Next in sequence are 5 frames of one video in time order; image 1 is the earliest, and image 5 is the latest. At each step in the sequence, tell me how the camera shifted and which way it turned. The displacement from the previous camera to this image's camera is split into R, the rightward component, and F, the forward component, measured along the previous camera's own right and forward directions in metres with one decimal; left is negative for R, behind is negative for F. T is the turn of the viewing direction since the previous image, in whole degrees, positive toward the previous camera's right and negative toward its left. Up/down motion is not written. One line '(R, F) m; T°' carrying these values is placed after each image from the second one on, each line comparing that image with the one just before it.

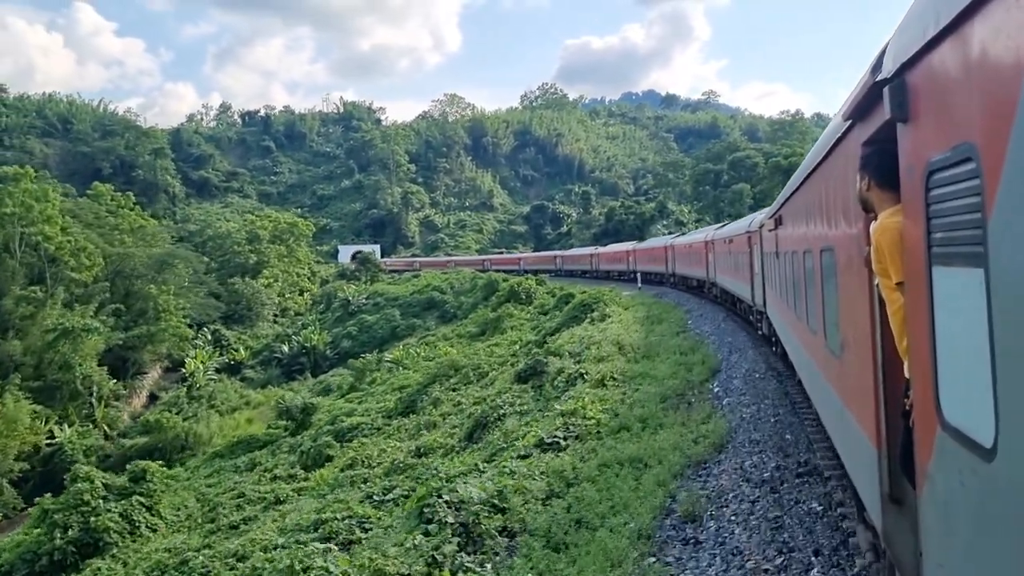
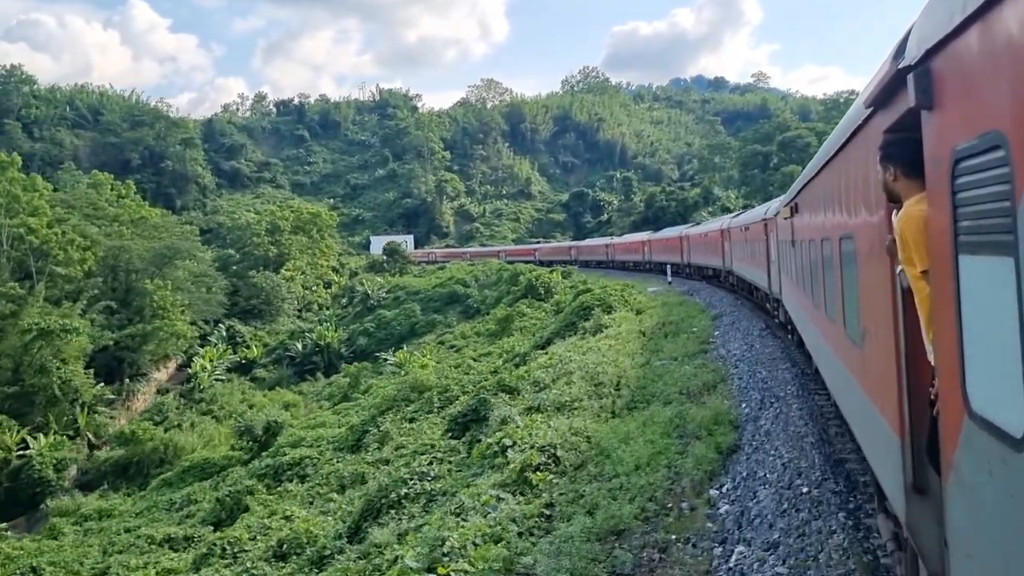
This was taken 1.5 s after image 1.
(+0.9, +2.9) m; -3°
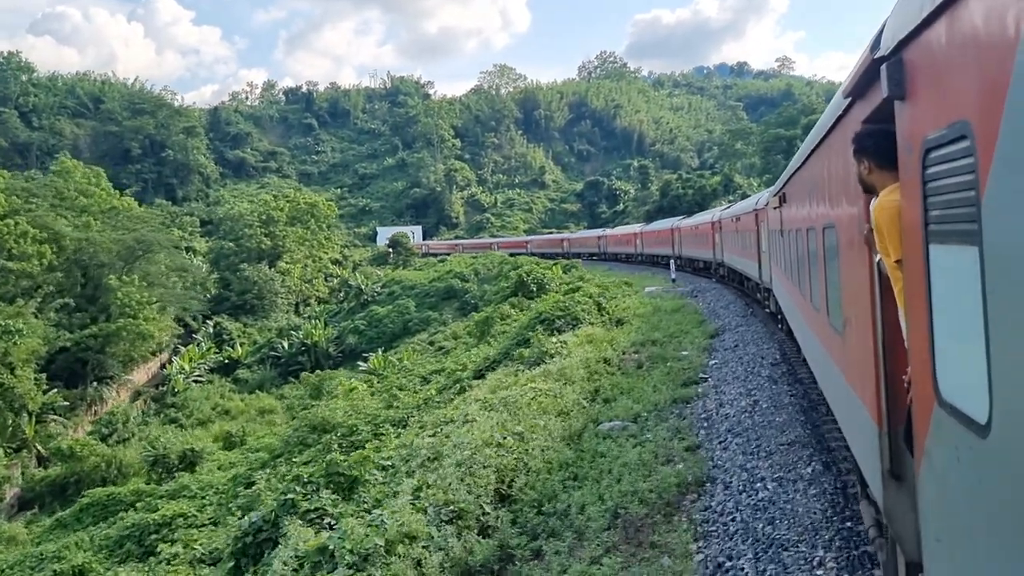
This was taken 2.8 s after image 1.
(+0.9, +2.6) m; -2°
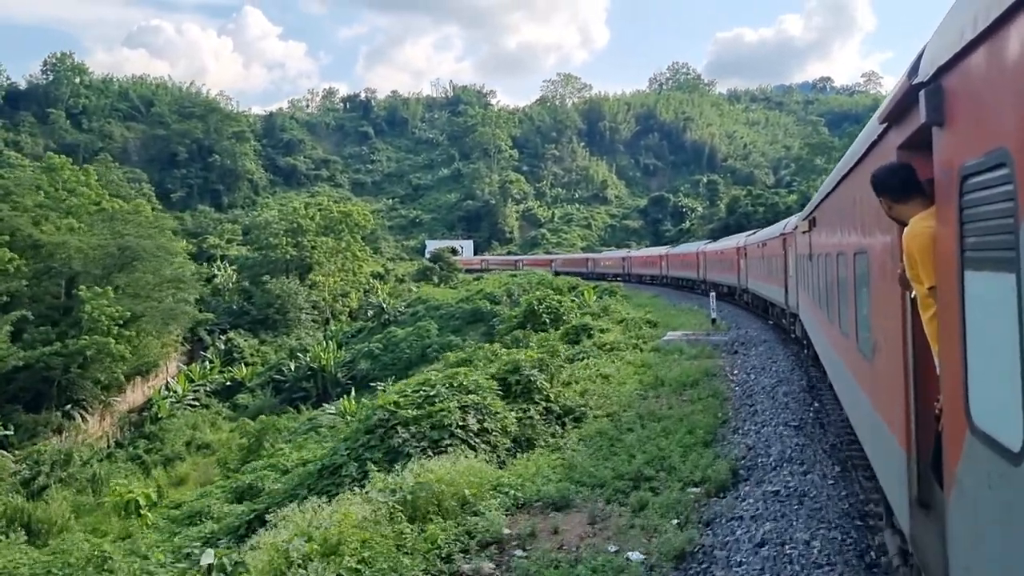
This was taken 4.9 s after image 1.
(+1.3, +4.3) m; -5°
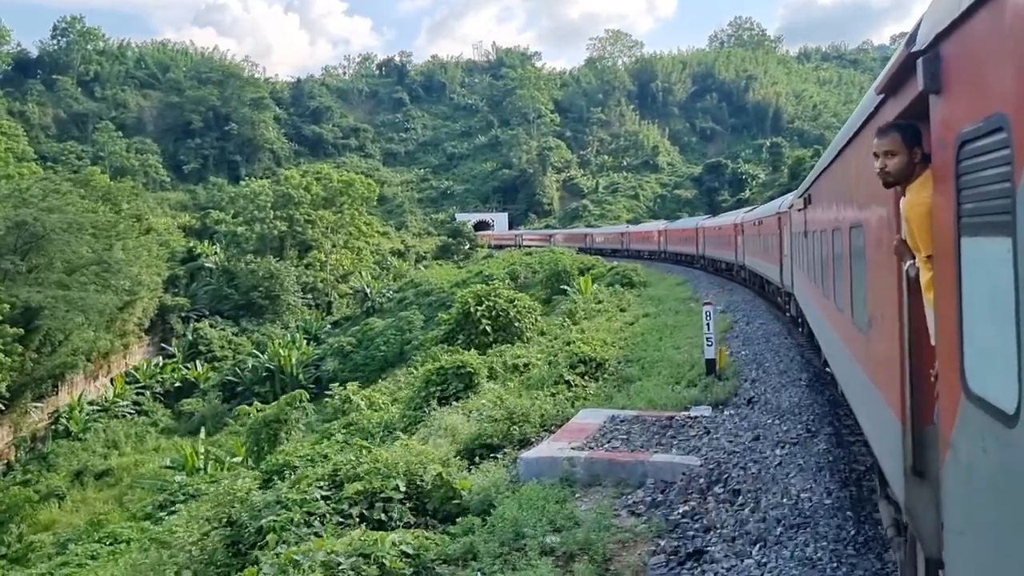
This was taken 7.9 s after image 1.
(+2.0, +5.8) m; -5°
